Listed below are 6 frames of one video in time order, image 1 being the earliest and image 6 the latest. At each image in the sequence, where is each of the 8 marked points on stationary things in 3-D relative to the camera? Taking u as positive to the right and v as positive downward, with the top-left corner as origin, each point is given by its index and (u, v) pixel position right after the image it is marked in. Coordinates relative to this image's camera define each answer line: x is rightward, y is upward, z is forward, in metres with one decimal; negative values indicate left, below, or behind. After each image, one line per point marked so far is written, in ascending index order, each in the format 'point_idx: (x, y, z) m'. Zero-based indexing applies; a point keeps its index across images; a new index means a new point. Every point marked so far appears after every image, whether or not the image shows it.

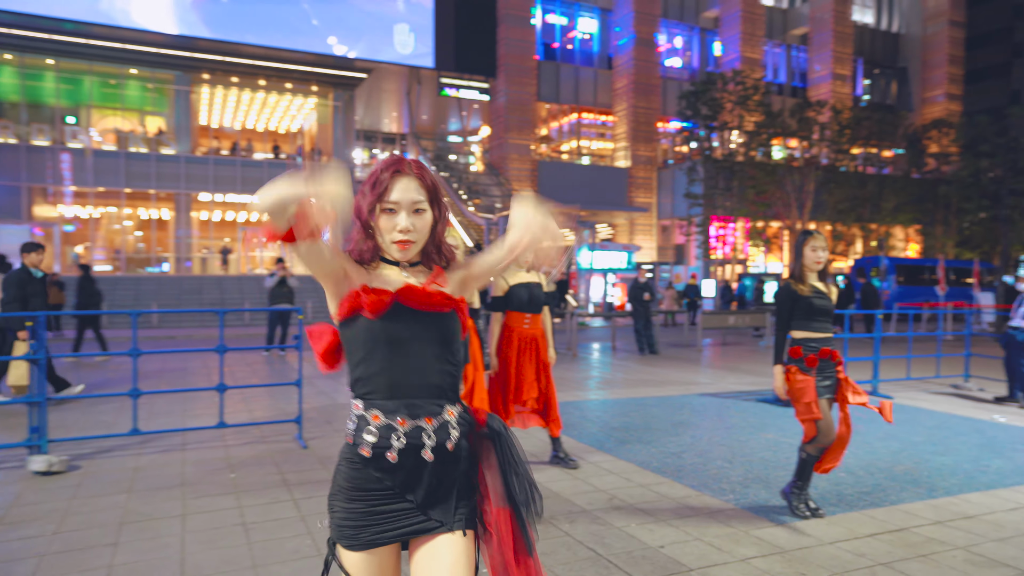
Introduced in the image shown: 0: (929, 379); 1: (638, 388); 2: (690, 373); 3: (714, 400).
0: (+6.8, -1.5, +11.0) m
1: (+2.0, -1.6, +10.9) m
2: (+3.4, -1.6, +12.9) m
3: (+2.8, -1.6, +9.2) m
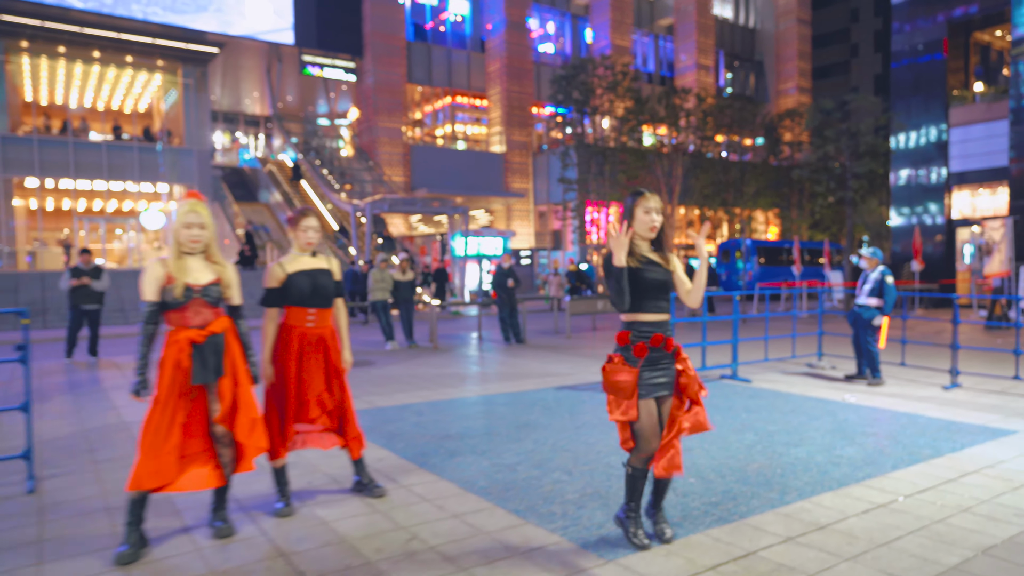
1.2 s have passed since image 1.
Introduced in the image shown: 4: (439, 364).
0: (+4.4, -1.2, +10.9) m
1: (-0.3, -1.4, +10.1) m
2: (+0.8, -1.3, +12.2) m
3: (+0.7, -1.4, +8.5) m
4: (-1.3, -1.4, +12.3) m
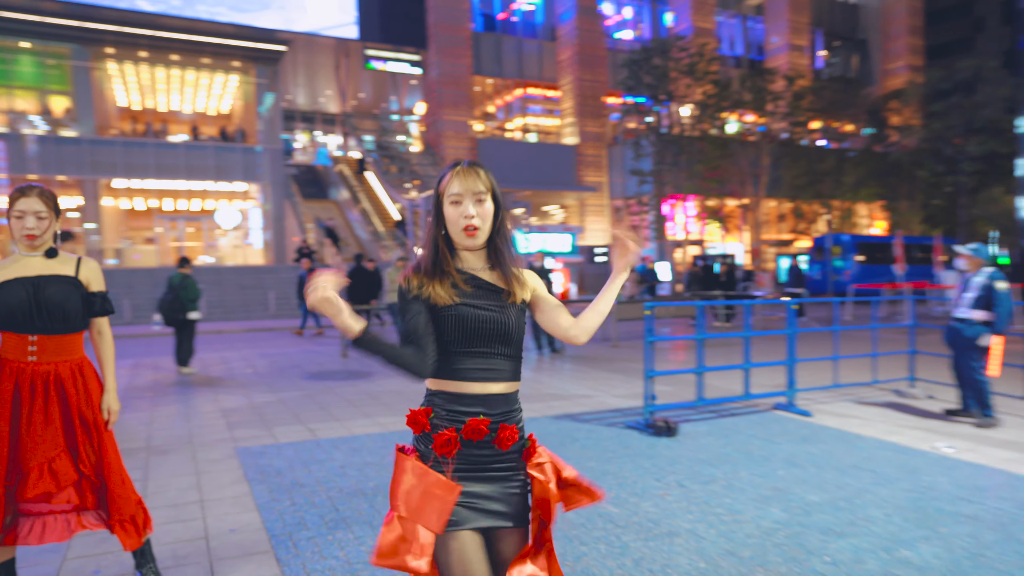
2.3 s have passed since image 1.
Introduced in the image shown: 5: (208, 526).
0: (+4.5, -1.2, +8.7) m
1: (-0.3, -1.4, +8.4) m
2: (+1.1, -1.3, +10.4) m
3: (+0.5, -1.4, +6.8) m
4: (-1.0, -1.4, +10.7) m
5: (-1.8, -1.4, +4.1) m
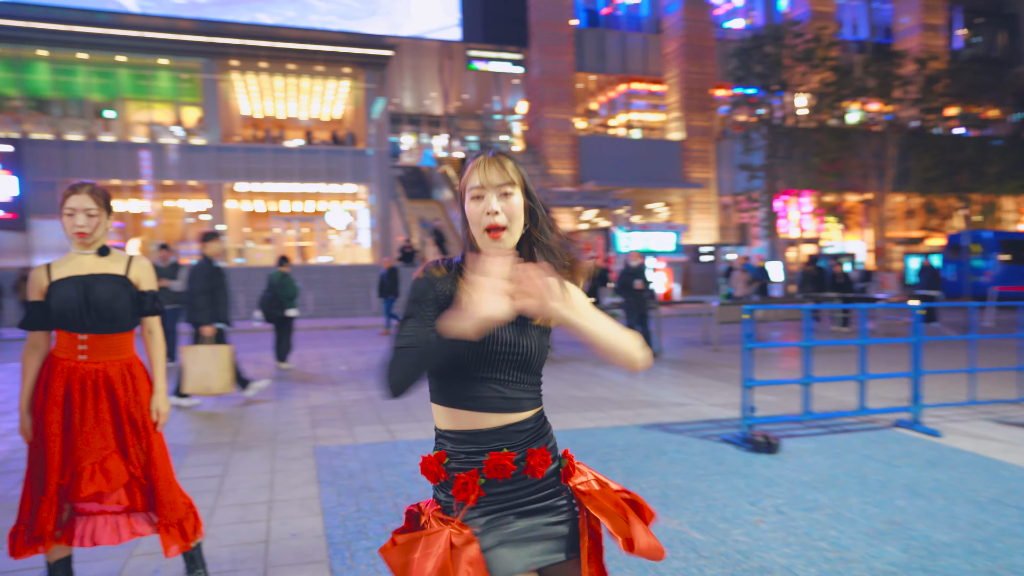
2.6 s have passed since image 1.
0: (+5.5, -1.3, +7.6) m
1: (+0.8, -1.4, +8.1) m
2: (+2.4, -1.3, +9.8) m
3: (+1.3, -1.4, +6.3) m
4: (+0.4, -1.4, +10.5) m
5: (-1.4, -1.4, +4.0) m
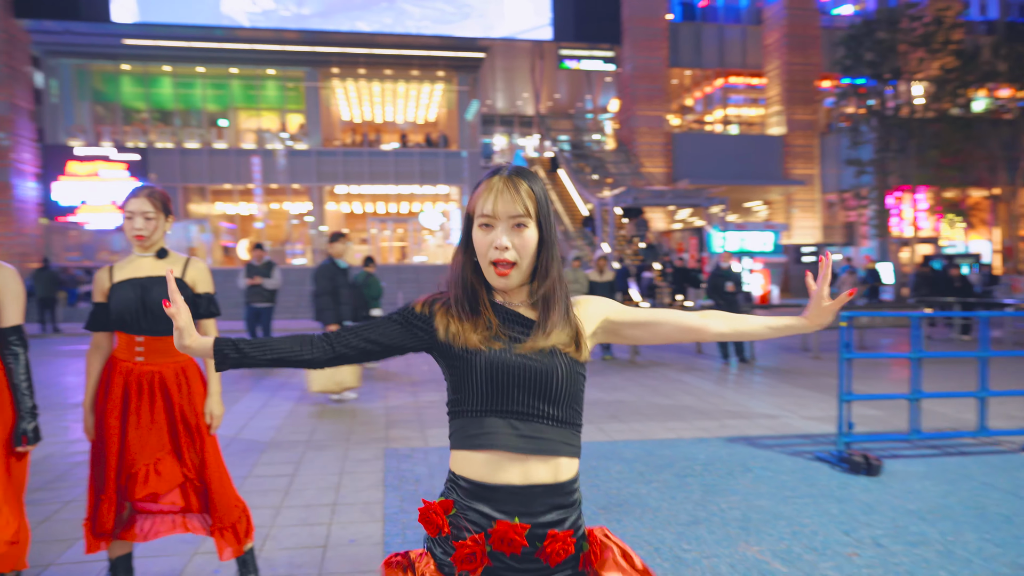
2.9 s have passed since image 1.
0: (+6.3, -1.3, +6.6) m
1: (+1.7, -1.5, +7.7) m
2: (+3.5, -1.4, +9.2) m
3: (+2.0, -1.5, +5.9) m
4: (+1.6, -1.4, +10.1) m
5: (-1.1, -1.4, +4.0) m
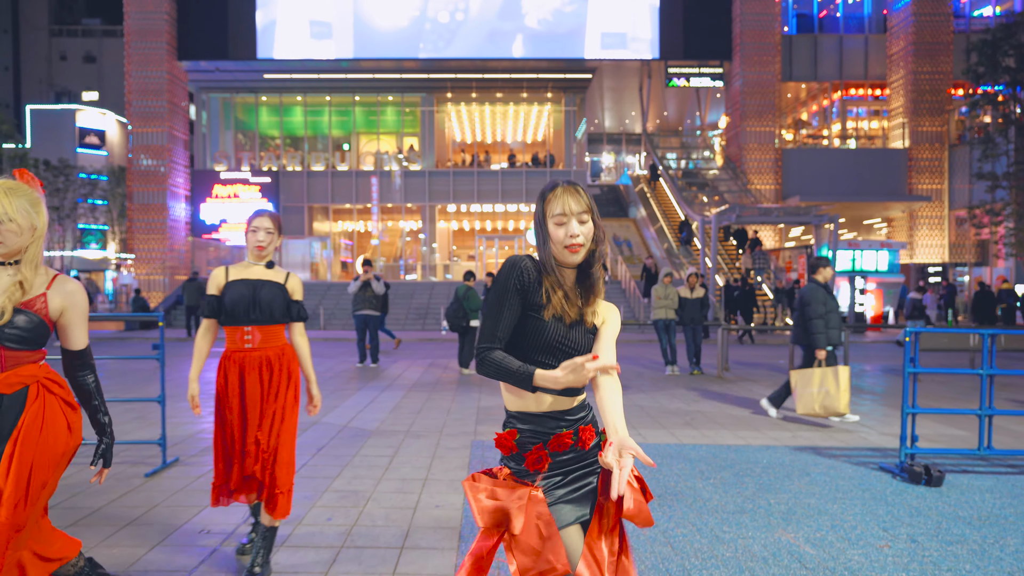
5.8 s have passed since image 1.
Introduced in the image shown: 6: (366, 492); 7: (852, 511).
0: (+7.1, -1.6, +6.2) m
1: (+2.6, -1.6, +8.0) m
2: (+4.7, -1.6, +9.3) m
3: (+2.6, -1.6, +6.2) m
4: (+3.0, -1.7, +10.5) m
5: (-0.6, -1.5, +4.8) m
6: (-1.1, -1.5, +5.0) m
7: (+2.5, -1.6, +4.9) m
